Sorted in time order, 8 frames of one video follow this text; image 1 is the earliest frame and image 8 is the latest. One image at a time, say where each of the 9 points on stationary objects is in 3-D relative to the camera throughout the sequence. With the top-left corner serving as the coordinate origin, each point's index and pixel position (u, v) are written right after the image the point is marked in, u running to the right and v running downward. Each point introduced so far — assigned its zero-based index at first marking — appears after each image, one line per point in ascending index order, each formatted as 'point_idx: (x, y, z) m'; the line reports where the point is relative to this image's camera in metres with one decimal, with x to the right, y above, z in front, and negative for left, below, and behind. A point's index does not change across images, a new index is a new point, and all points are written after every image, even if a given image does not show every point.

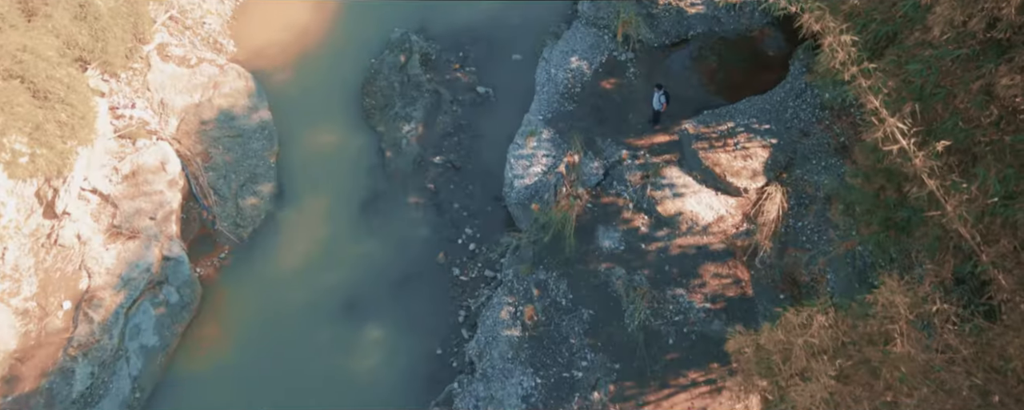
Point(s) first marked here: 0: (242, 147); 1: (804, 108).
0: (-7.0, +1.5, +19.7) m
1: (+7.1, +2.3, +18.5) m
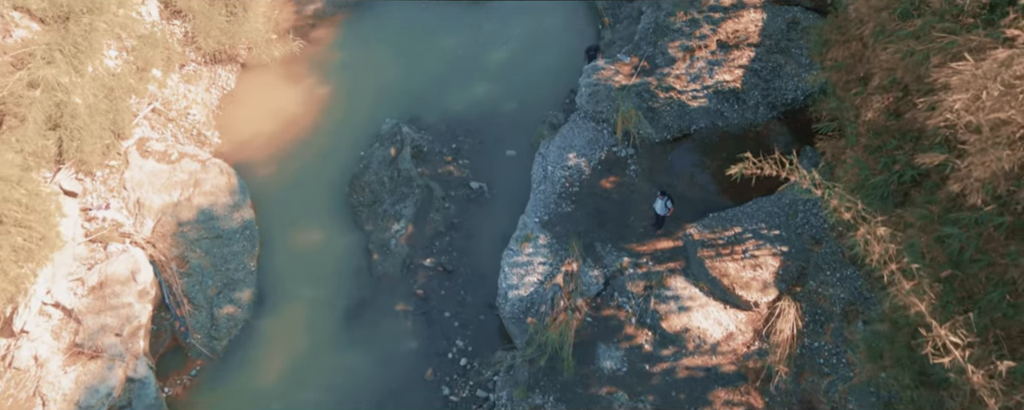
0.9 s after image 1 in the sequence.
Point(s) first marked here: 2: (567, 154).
0: (-7.1, -1.1, +18.6) m
1: (+7.0, -0.2, +17.5) m
2: (+1.4, +1.3, +19.7) m
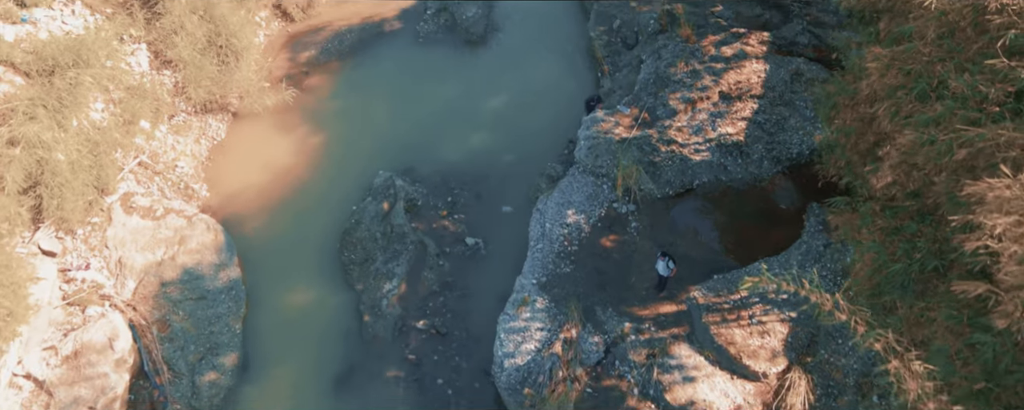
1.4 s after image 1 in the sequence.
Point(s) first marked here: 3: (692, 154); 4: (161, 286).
0: (-7.2, -2.5, +17.9) m
1: (+6.9, -1.6, +16.8) m
2: (+1.4, -0.1, +19.1) m
3: (+4.7, +1.4, +19.9) m
4: (-8.3, -1.9, +17.9) m
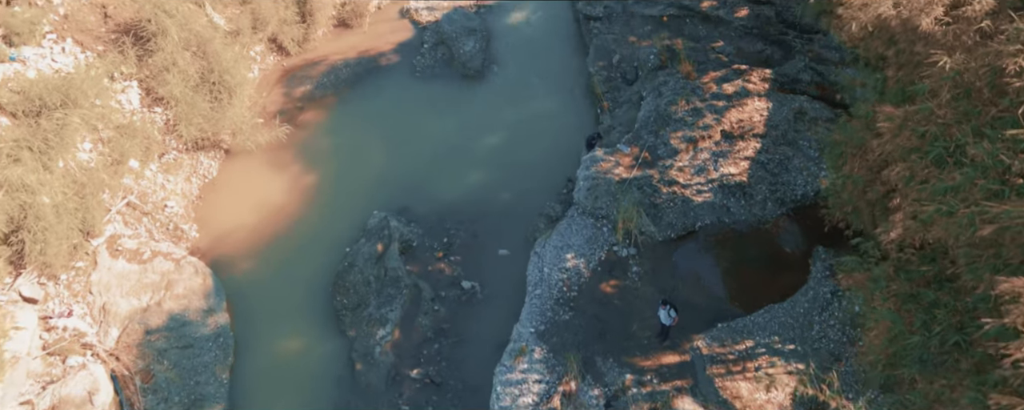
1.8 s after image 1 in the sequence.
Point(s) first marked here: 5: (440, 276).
0: (-7.3, -3.5, +17.3) m
1: (+6.9, -2.5, +16.2) m
2: (+1.3, -1.2, +18.5) m
3: (+4.7, +0.3, +19.4) m
4: (-8.4, -2.9, +17.3) m
5: (-1.8, -1.8, +19.6) m
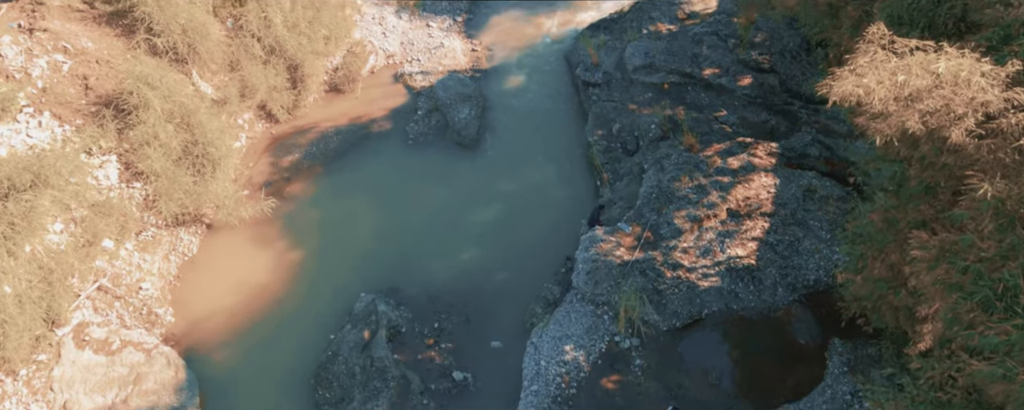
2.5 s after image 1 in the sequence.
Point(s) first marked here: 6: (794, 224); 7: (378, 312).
0: (-7.4, -5.4, +15.9) m
1: (+6.7, -4.4, +15.0) m
2: (+1.2, -3.2, +17.3) m
3: (+4.5, -1.8, +18.3) m
4: (-8.5, -4.8, +16.0) m
5: (-2.0, -3.9, +18.3) m
6: (+7.1, -0.5, +19.1) m
7: (-3.4, -2.7, +18.9) m
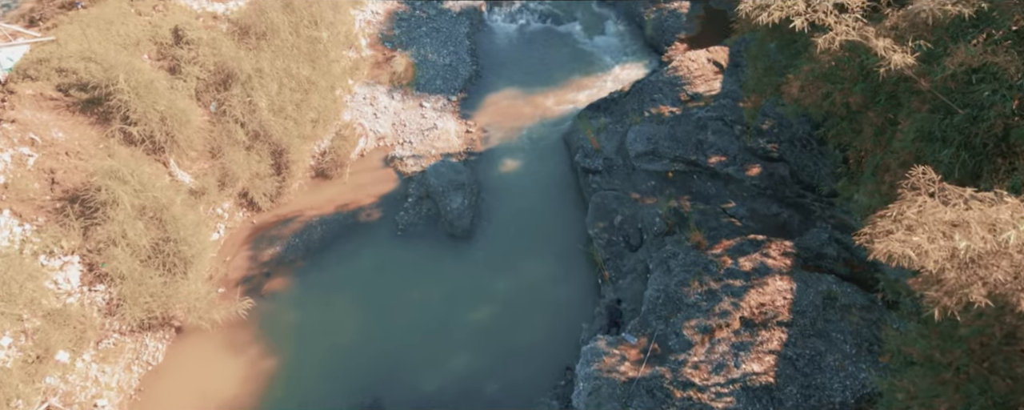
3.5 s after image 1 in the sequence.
0: (-7.6, -7.7, +13.9) m
1: (+6.6, -6.6, +13.0) m
2: (+1.0, -5.6, +15.5) m
3: (+4.4, -4.2, +16.5) m
4: (-8.6, -7.1, +14.0) m
5: (-2.1, -6.3, +16.4) m
6: (+7.0, -3.0, +17.5) m
7: (-3.5, -5.2, +17.1) m
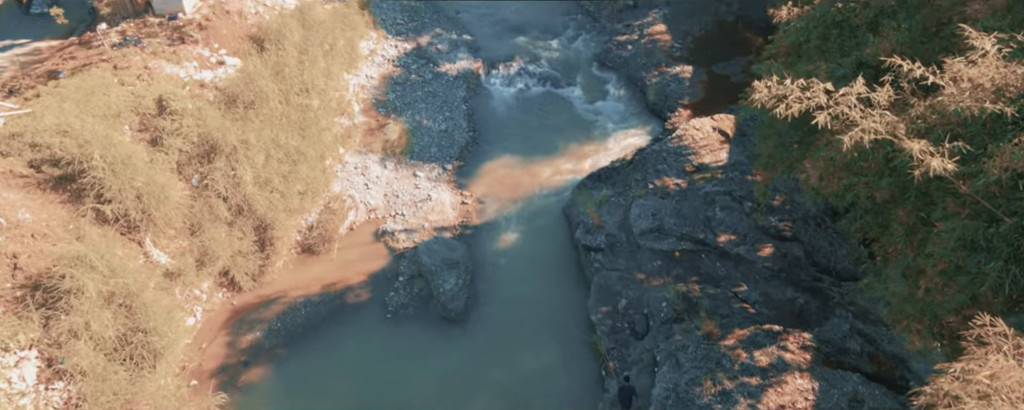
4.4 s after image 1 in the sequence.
0: (-7.7, -9.4, +12.0) m
1: (+6.5, -8.3, +11.1) m
2: (+0.9, -7.5, +13.7) m
3: (+4.3, -6.2, +14.8) m
4: (-8.7, -8.9, +12.1) m
5: (-2.2, -8.3, +14.6) m
6: (+6.9, -5.0, +15.8) m
7: (-3.6, -7.1, +15.3) m
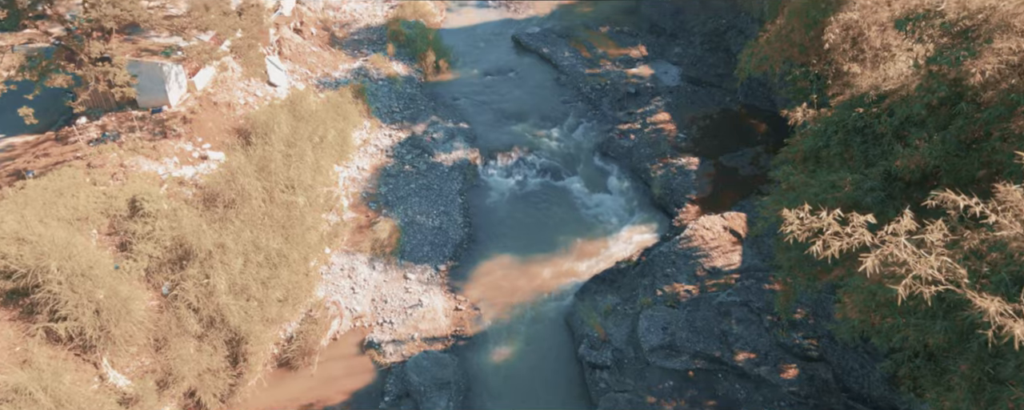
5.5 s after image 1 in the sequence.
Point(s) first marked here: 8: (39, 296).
0: (-7.8, -11.5, +9.1) m
1: (+6.4, -10.3, +8.3) m
2: (+0.8, -9.7, +10.9) m
3: (+4.2, -8.5, +12.2) m
4: (-8.9, -11.0, +9.3) m
5: (-2.3, -10.6, +11.8) m
6: (+6.8, -7.4, +13.3) m
7: (-3.7, -9.5, +12.6) m
8: (-12.2, -2.3, +19.5) m
